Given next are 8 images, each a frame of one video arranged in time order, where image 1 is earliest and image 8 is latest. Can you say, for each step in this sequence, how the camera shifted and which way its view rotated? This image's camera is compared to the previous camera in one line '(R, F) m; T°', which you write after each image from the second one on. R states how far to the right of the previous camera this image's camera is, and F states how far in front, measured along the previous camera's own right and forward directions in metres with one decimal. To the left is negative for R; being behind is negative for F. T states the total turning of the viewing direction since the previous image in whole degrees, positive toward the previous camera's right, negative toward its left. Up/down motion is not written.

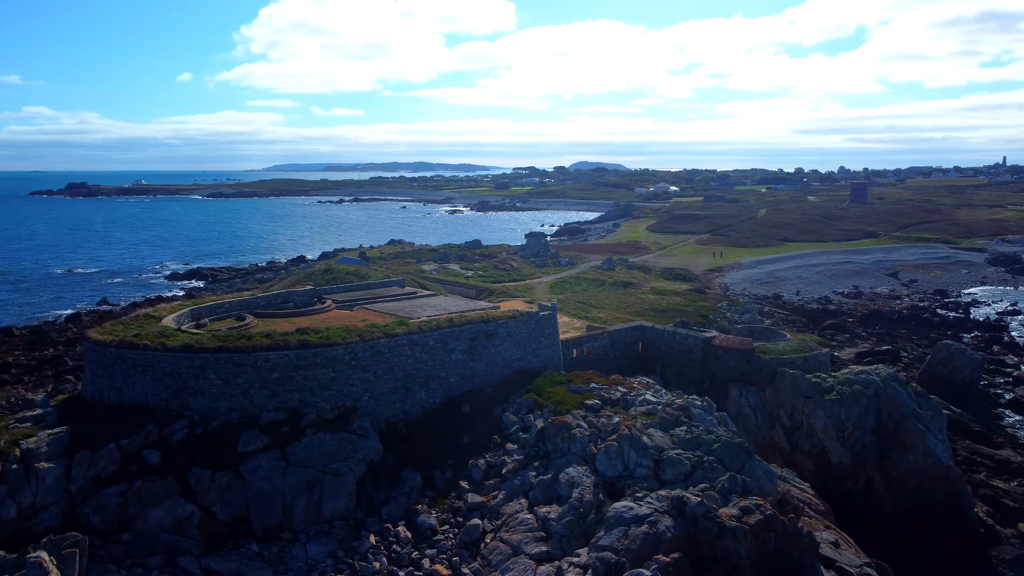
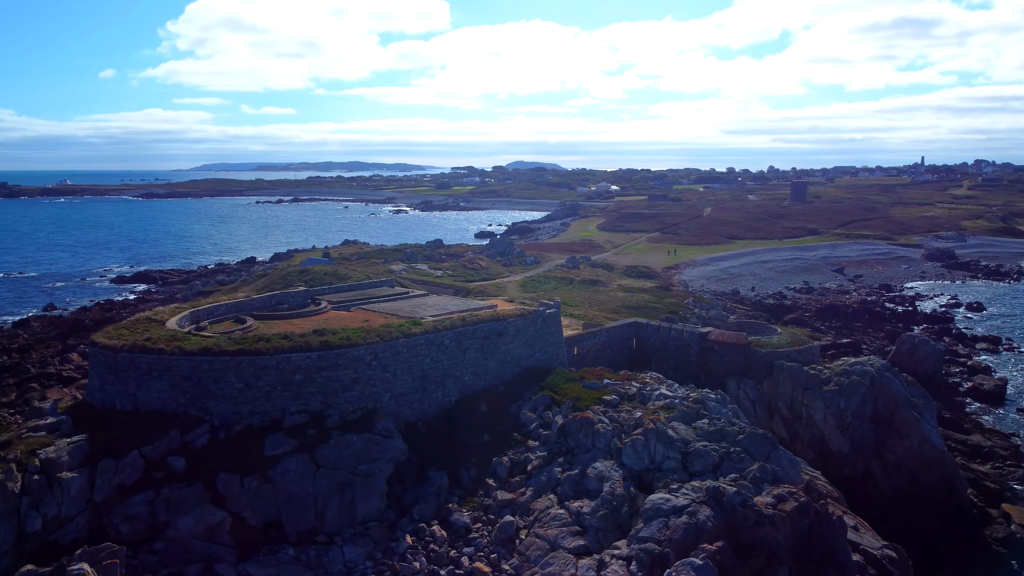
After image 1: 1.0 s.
(-2.0, -0.1) m; +5°
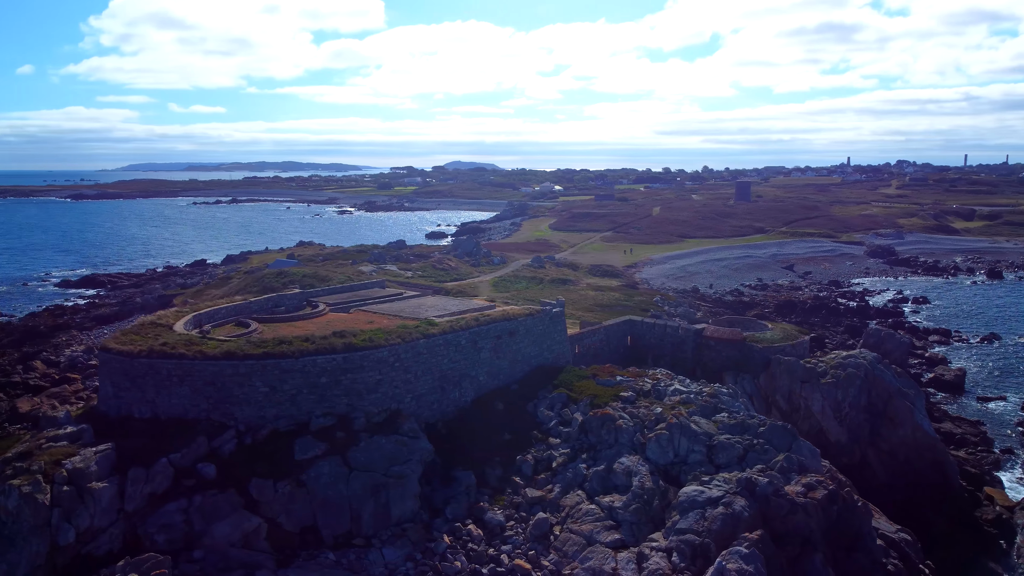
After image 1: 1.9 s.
(-2.0, -0.1) m; +4°
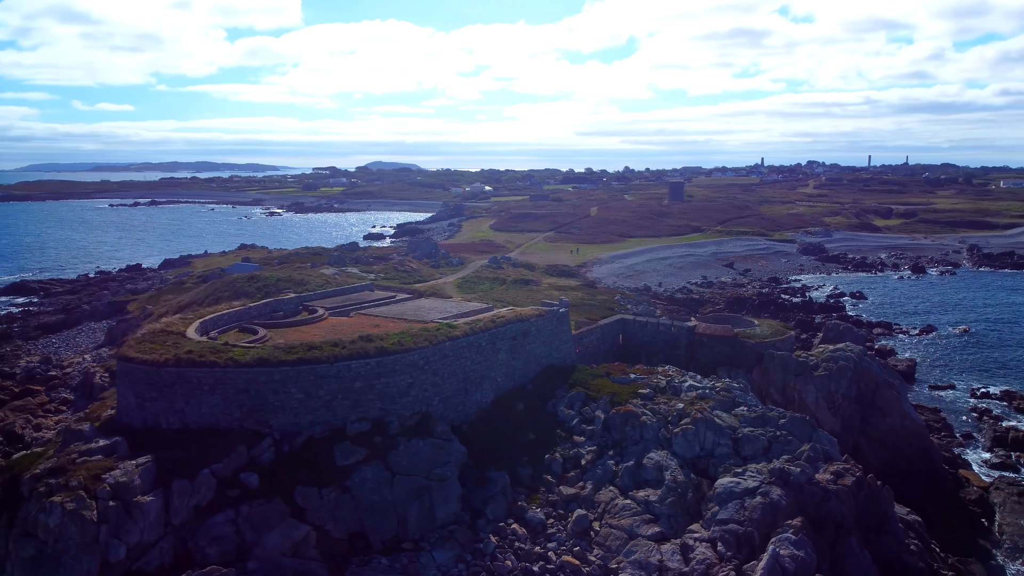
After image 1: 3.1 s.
(-2.5, -0.1) m; +6°
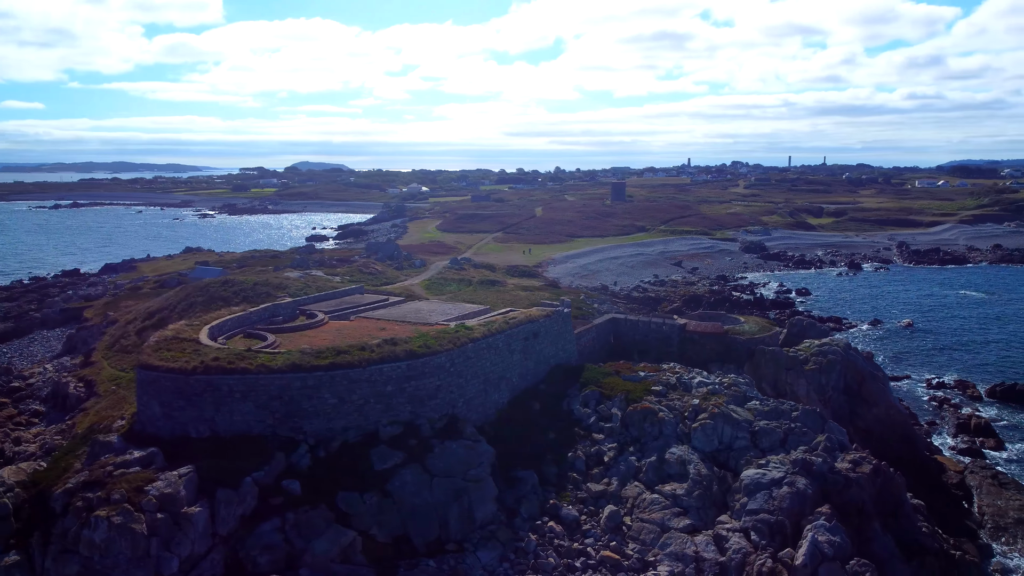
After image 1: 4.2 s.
(-2.3, -0.1) m; +5°
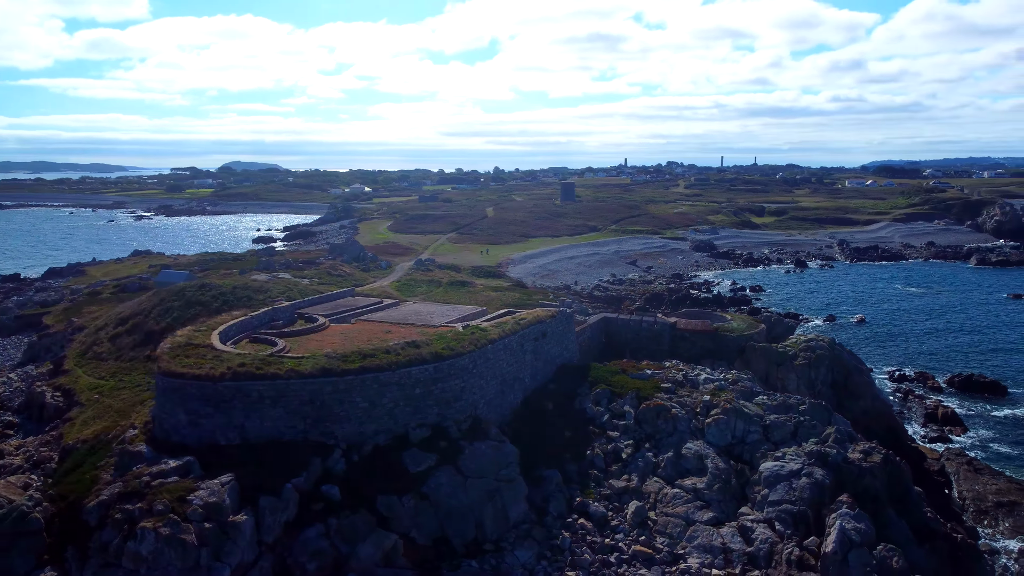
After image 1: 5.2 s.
(-2.0, -0.1) m; +4°
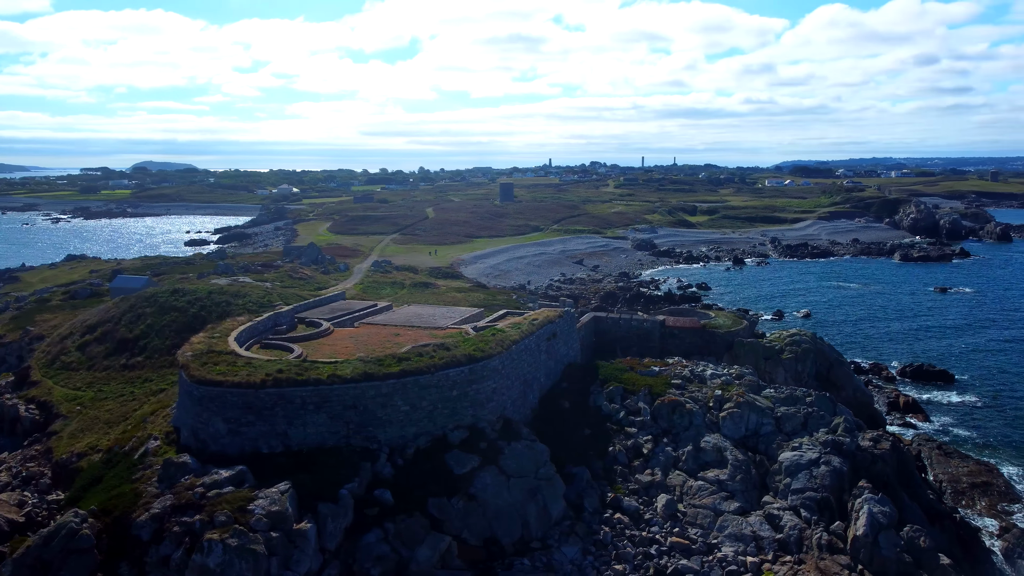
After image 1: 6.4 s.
(-2.5, -0.1) m; +5°
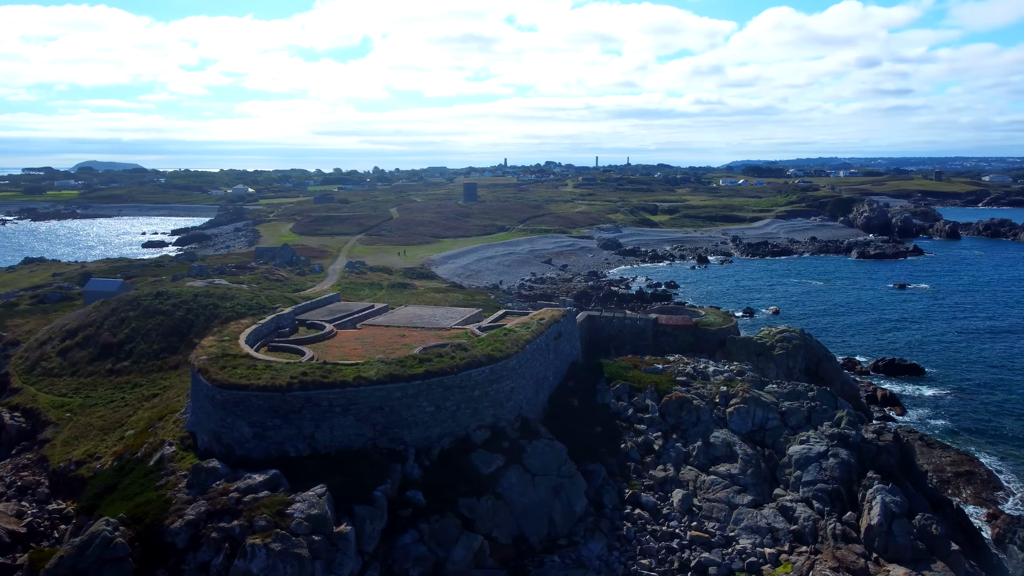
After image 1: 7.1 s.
(-1.5, -0.1) m; +3°
